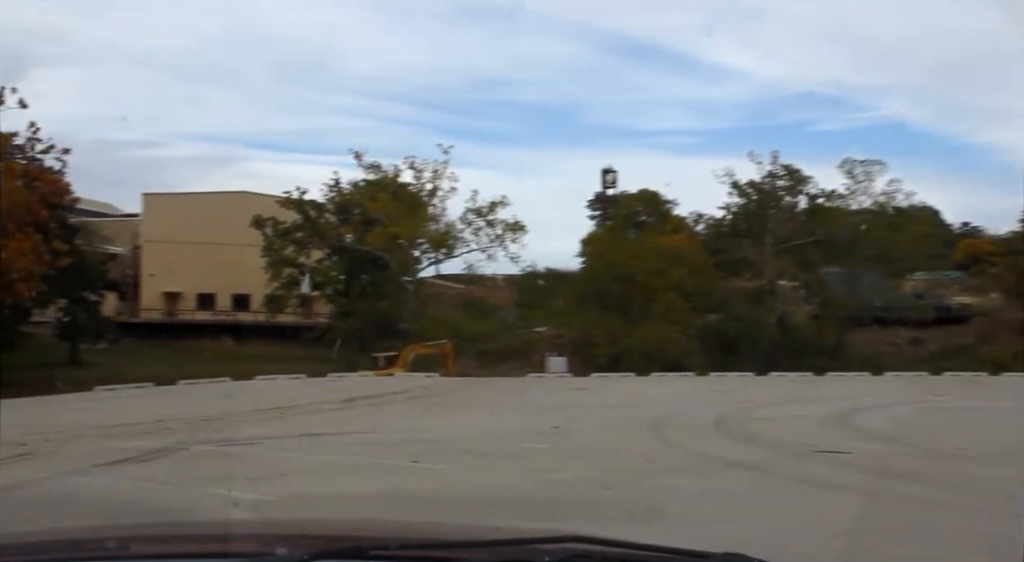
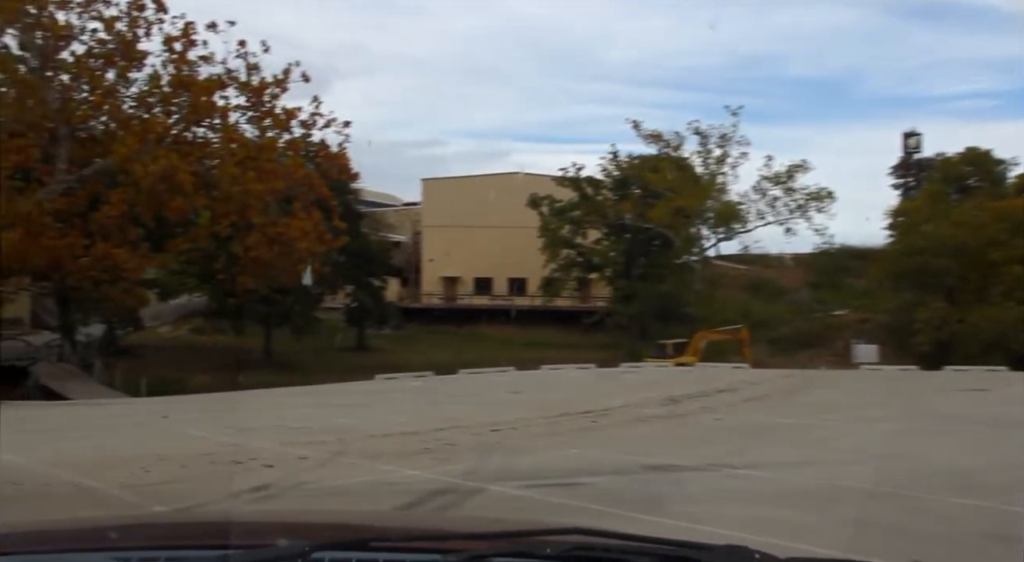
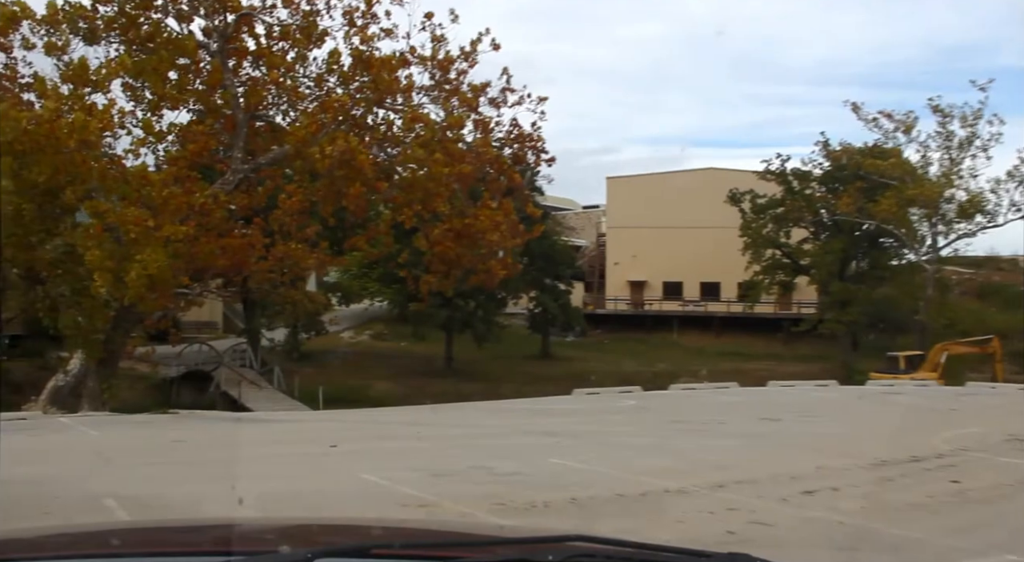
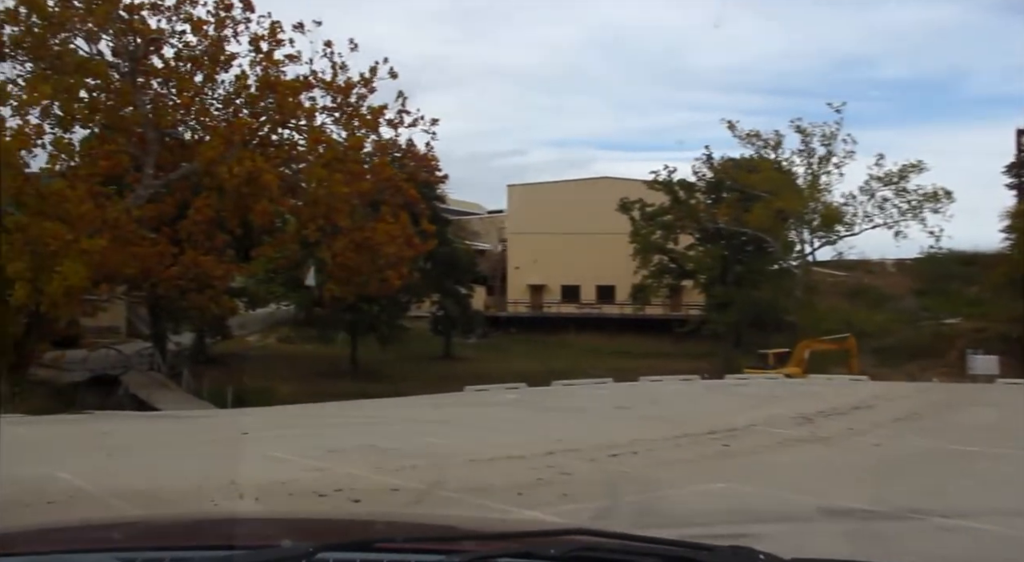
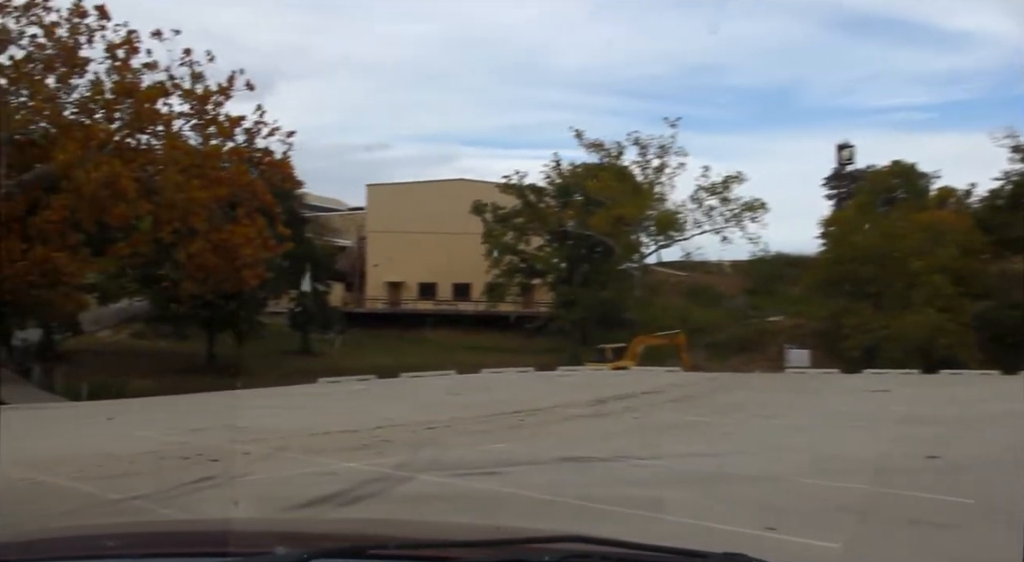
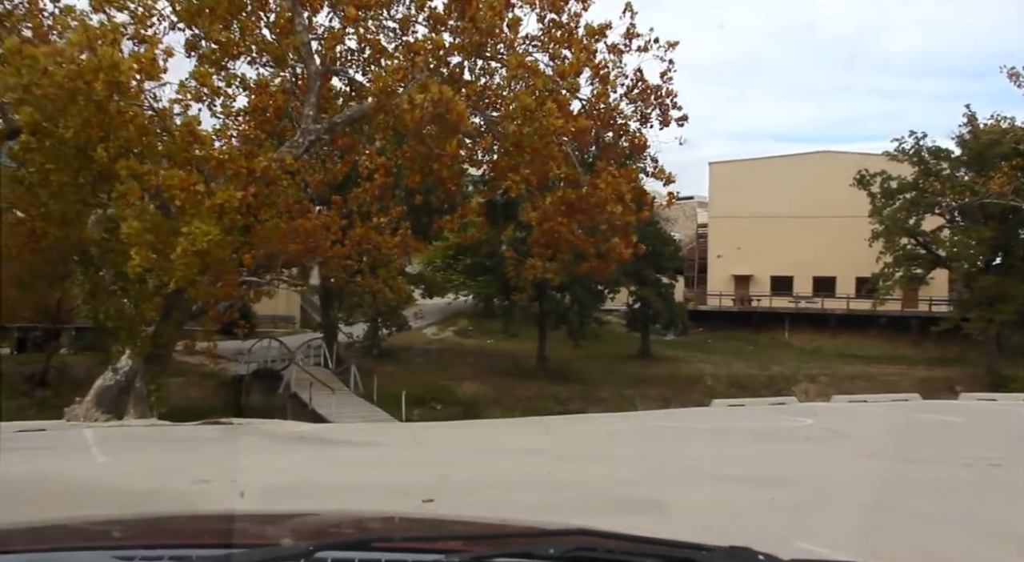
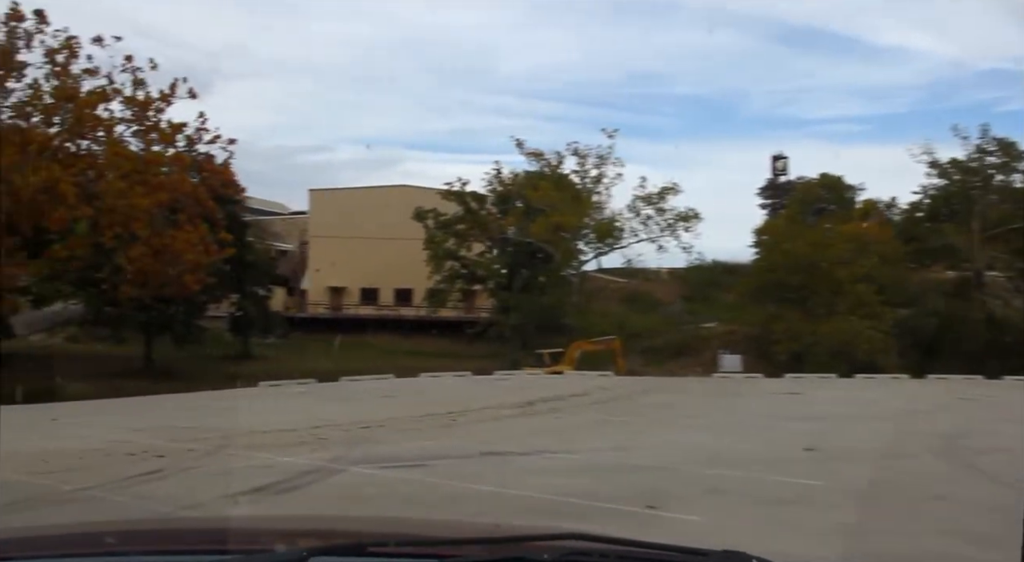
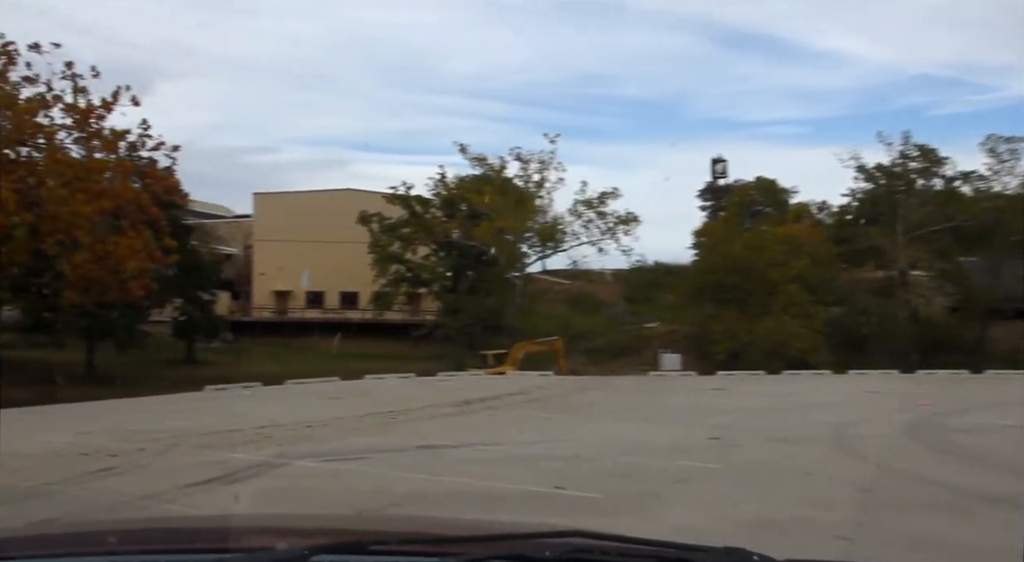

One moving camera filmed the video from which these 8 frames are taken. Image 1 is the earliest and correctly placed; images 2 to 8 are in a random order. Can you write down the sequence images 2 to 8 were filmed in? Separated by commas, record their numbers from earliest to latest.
8, 7, 5, 2, 4, 3, 6
